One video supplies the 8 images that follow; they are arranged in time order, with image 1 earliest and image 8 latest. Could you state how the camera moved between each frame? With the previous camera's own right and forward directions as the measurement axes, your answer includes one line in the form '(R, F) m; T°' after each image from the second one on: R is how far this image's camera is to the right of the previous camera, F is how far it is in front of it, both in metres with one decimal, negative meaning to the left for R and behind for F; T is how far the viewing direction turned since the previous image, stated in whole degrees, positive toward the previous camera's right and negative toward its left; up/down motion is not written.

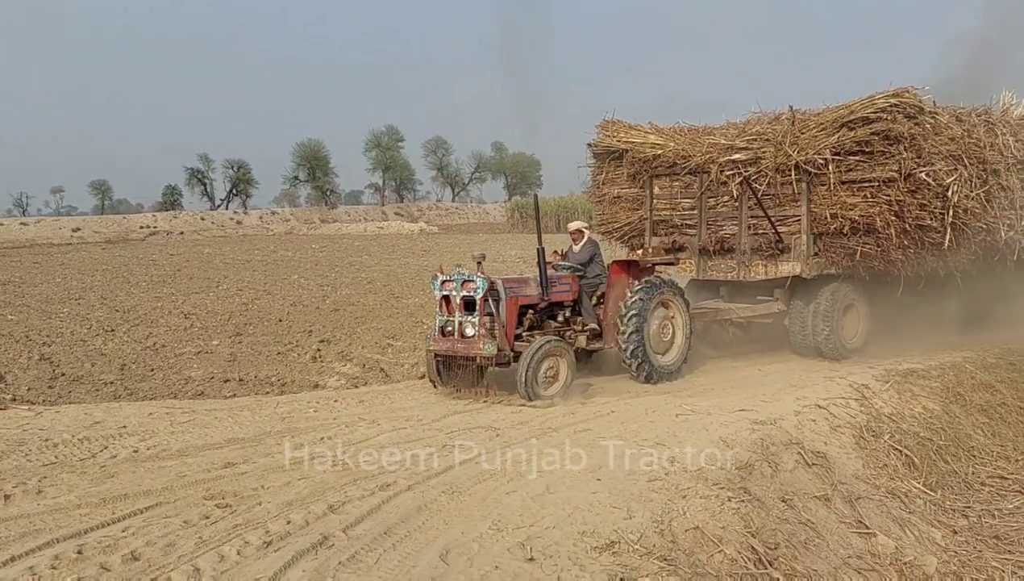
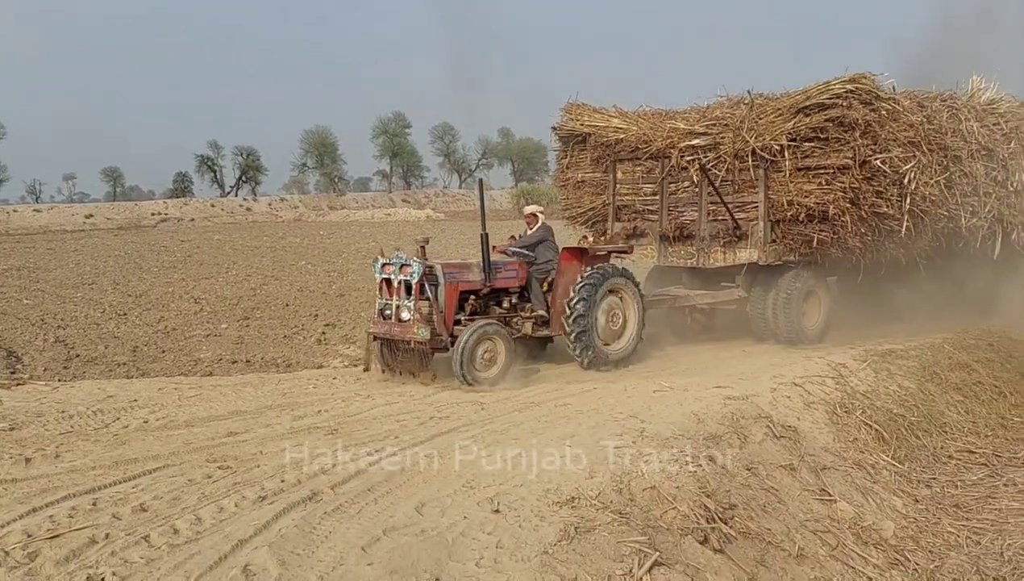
(+0.2, -0.4) m; -1°
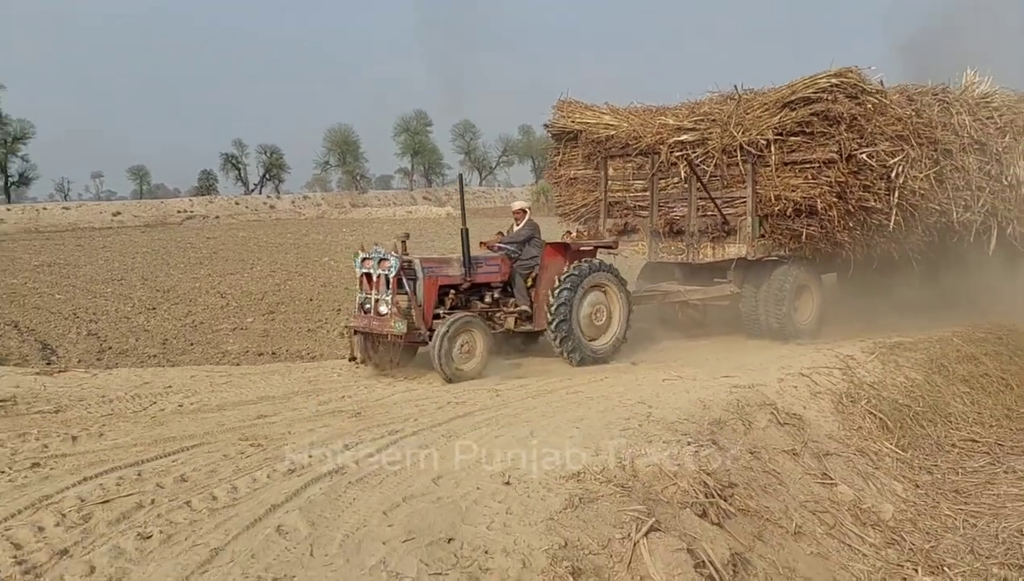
(+0.1, -0.3) m; -1°
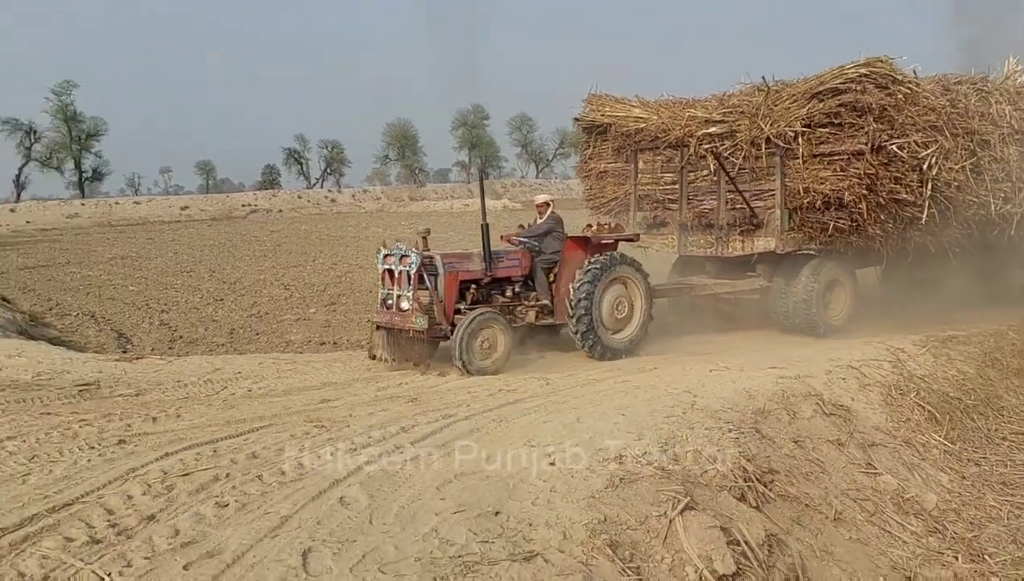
(+0.1, -0.3) m; -4°
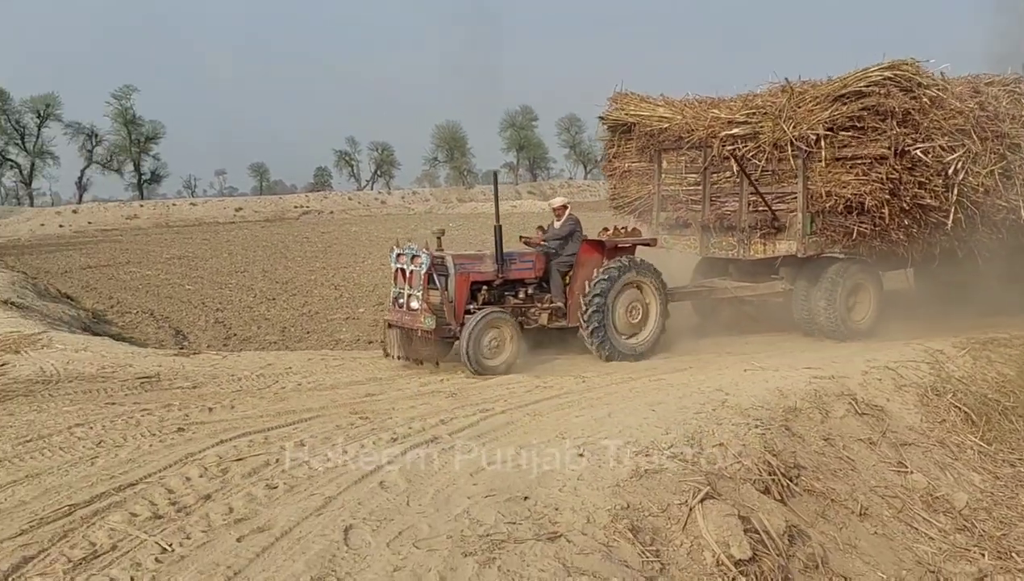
(+0.1, -0.3) m; -3°
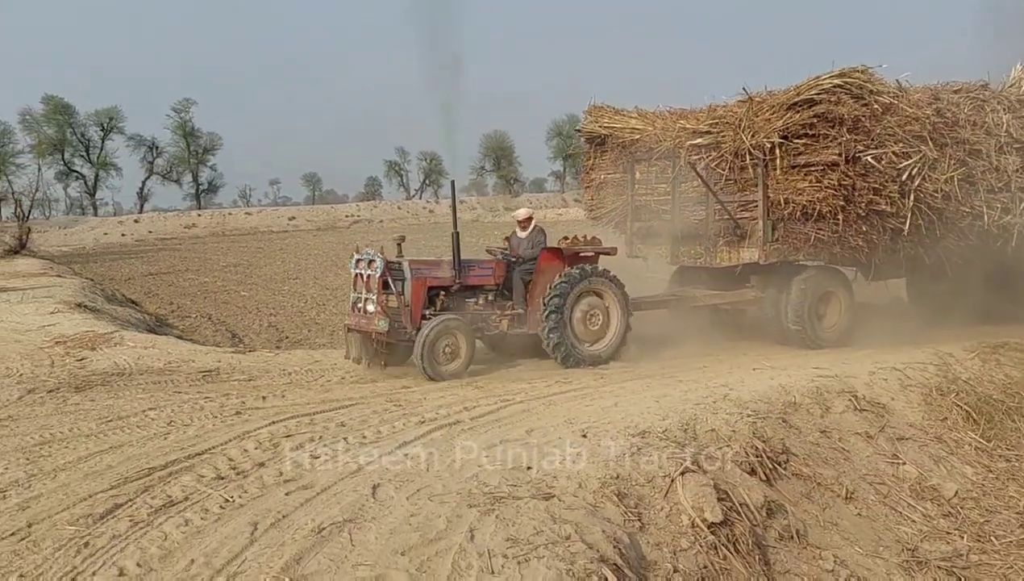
(+0.2, -0.7) m; -3°
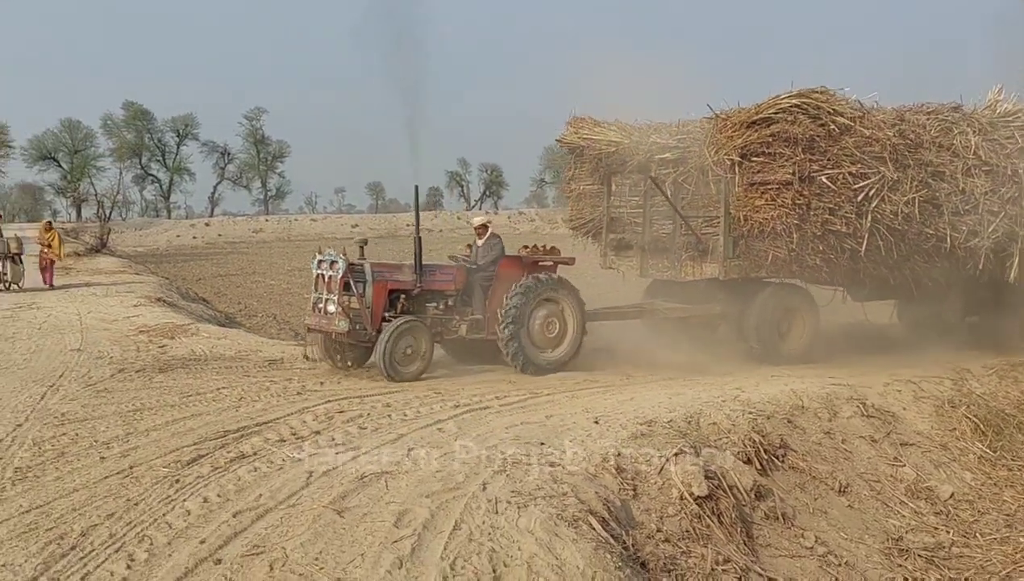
(+0.2, -0.8) m; -4°
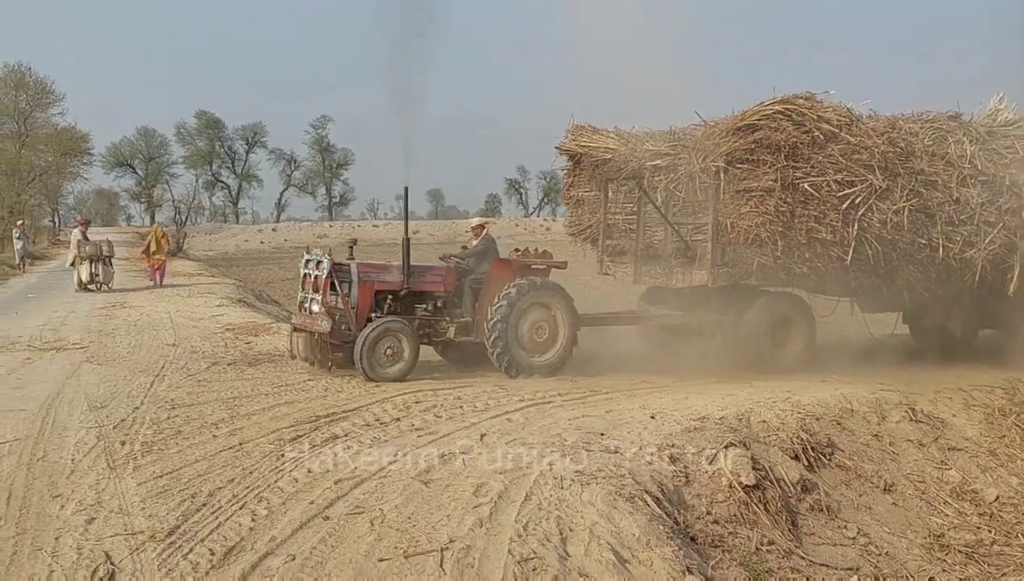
(0.0, -0.6) m; -4°
